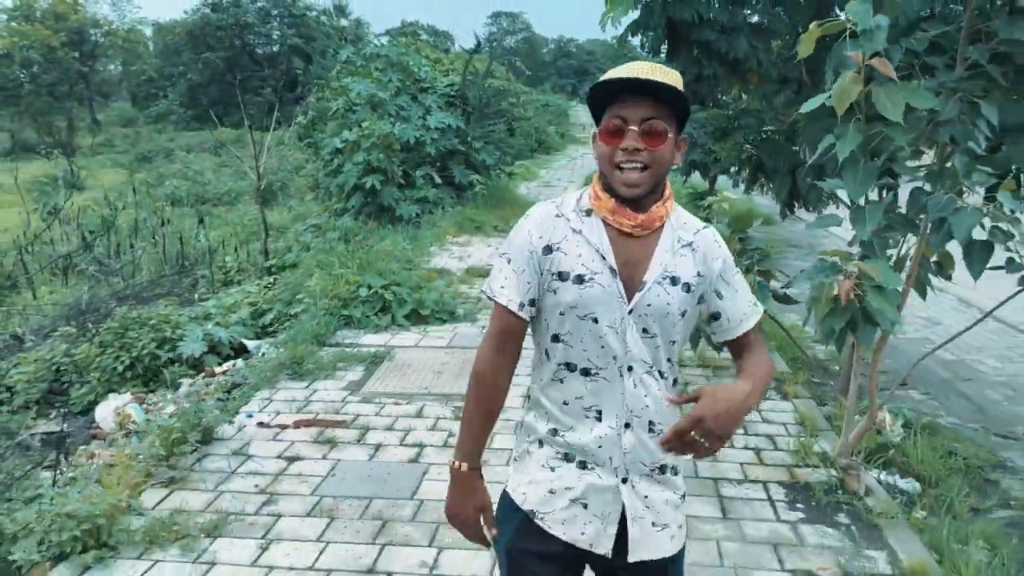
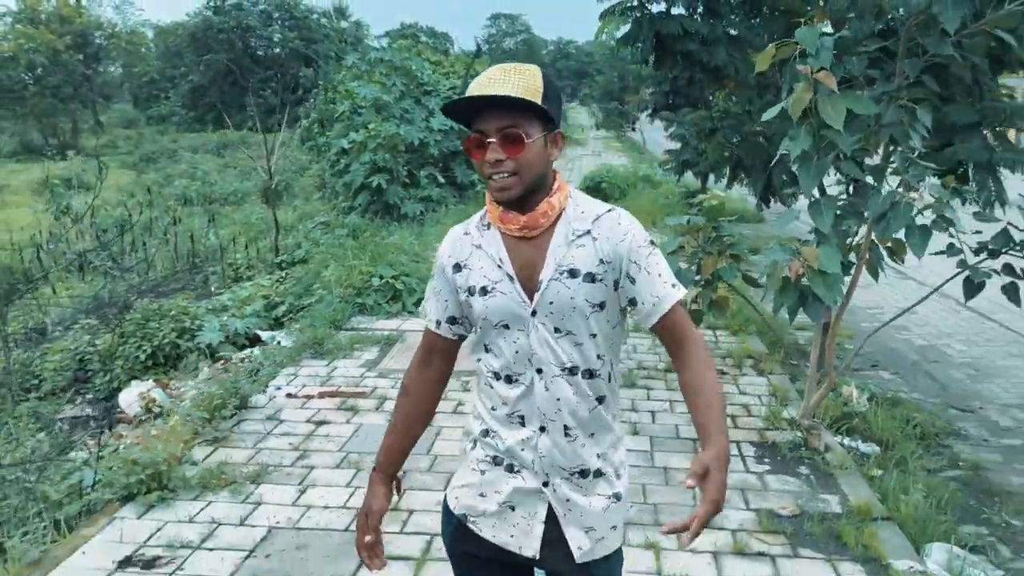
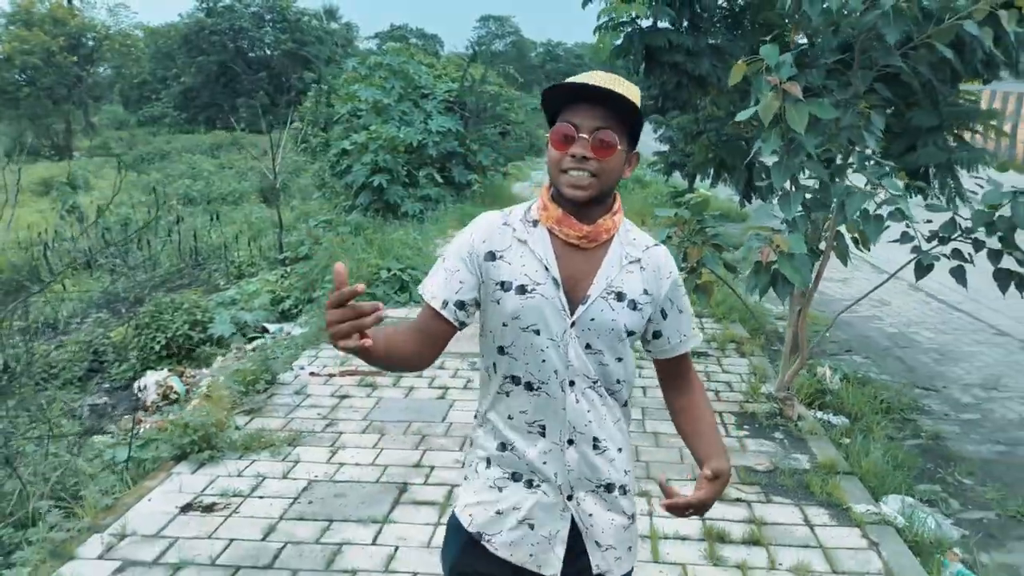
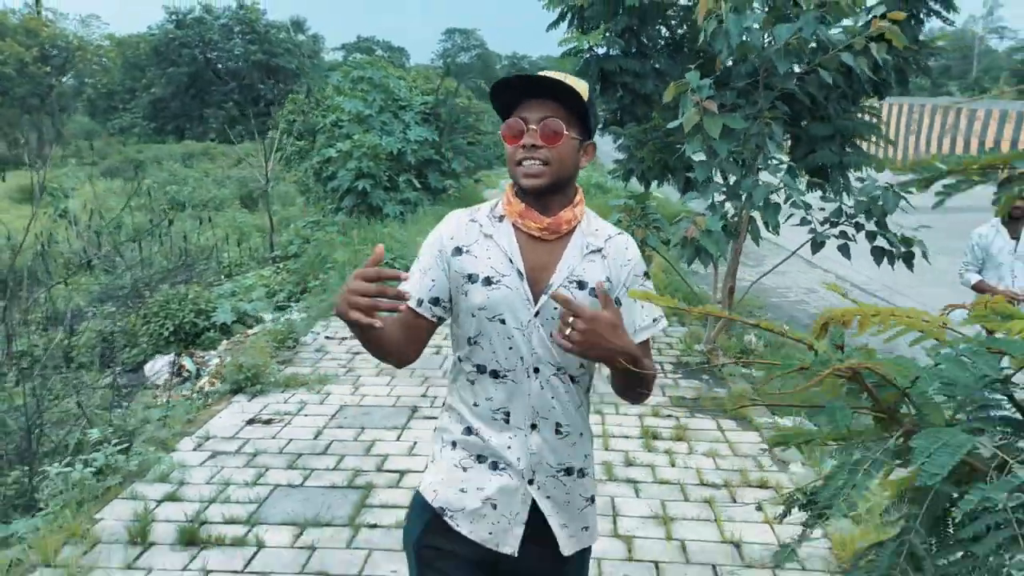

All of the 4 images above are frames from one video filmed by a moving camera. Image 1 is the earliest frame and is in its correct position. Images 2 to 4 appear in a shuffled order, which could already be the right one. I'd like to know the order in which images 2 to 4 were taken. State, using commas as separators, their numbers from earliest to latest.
2, 3, 4
